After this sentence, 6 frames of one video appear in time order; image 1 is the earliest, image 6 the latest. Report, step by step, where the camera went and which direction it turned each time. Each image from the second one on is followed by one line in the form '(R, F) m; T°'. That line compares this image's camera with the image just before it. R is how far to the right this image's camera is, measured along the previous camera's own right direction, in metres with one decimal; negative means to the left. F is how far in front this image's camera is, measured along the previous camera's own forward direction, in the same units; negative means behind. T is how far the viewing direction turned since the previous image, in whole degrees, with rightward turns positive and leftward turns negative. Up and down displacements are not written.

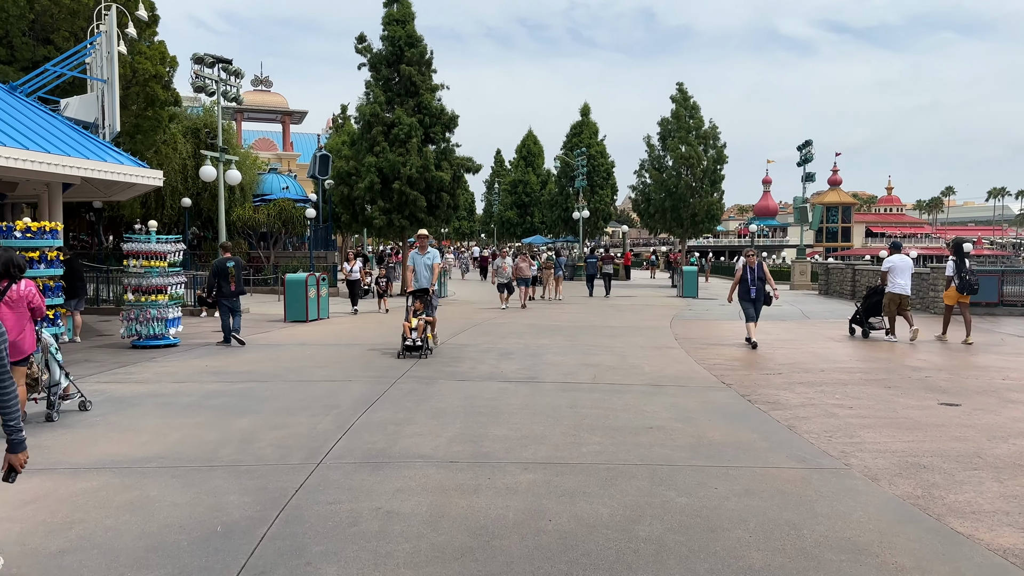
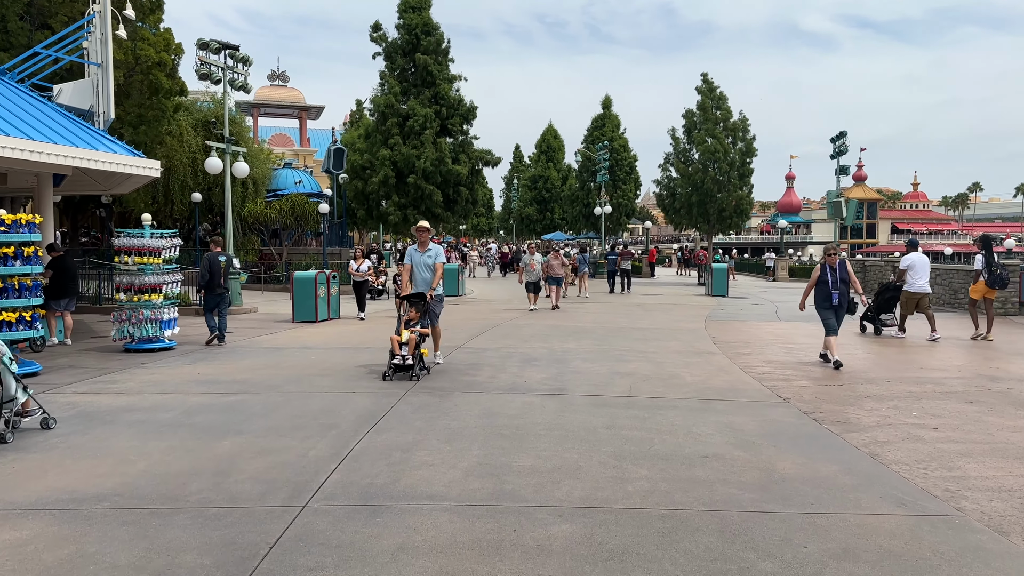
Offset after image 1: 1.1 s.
(-0.1, +1.1) m; -1°
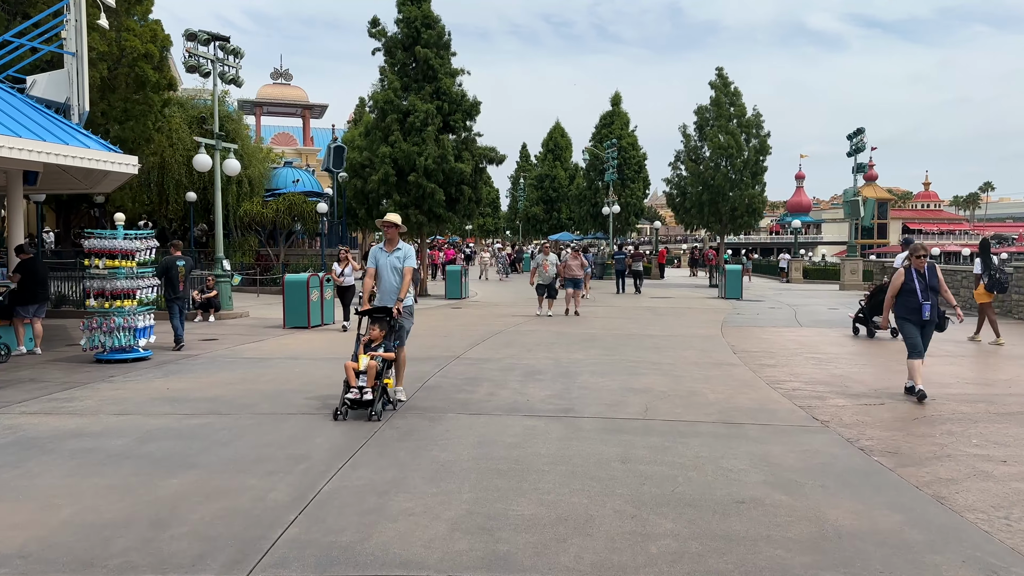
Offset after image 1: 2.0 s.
(+0.1, +0.9) m; -1°
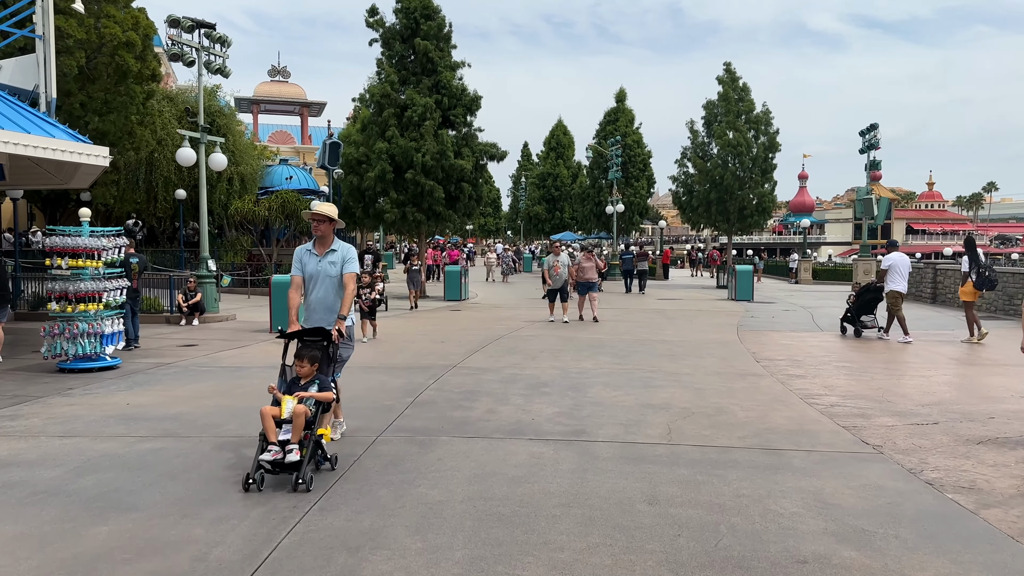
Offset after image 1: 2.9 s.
(0.0, +0.9) m; 0°
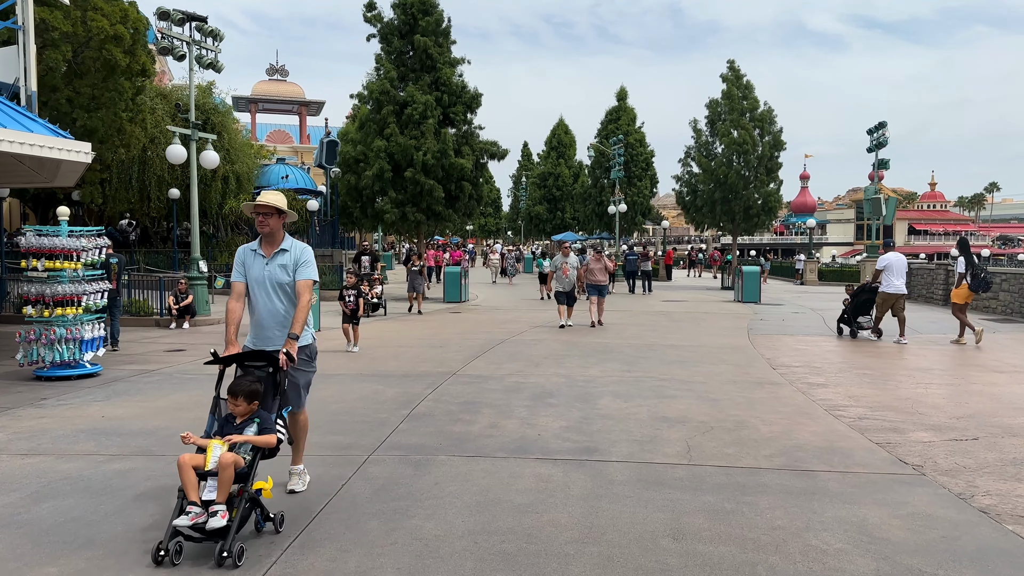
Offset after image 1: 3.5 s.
(0.0, +0.5) m; 0°
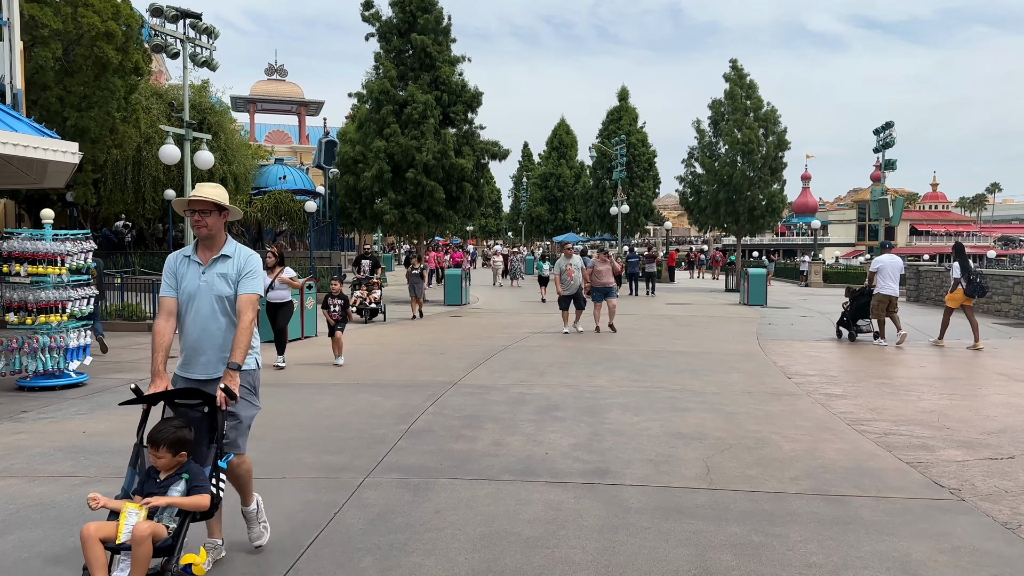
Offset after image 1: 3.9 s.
(0.0, +0.4) m; 0°
